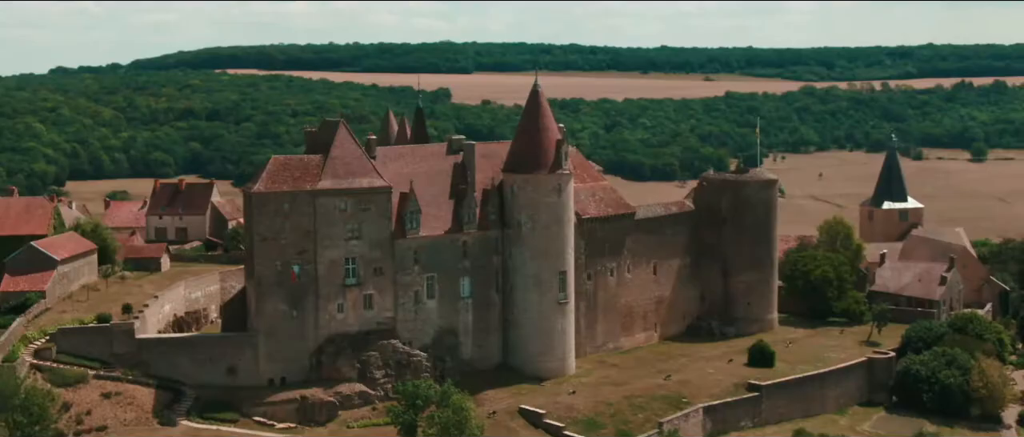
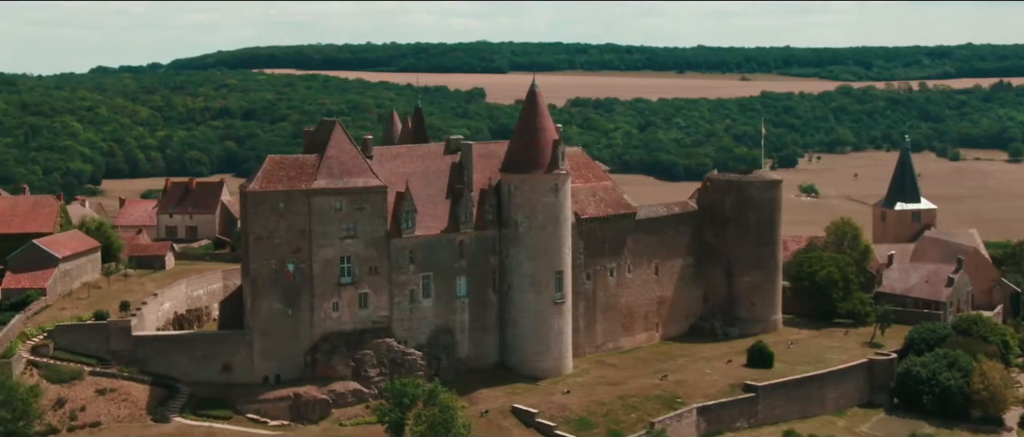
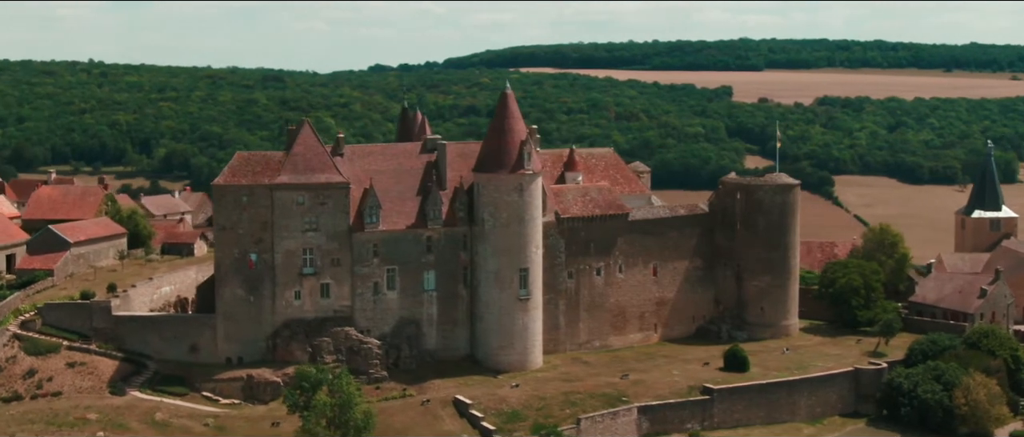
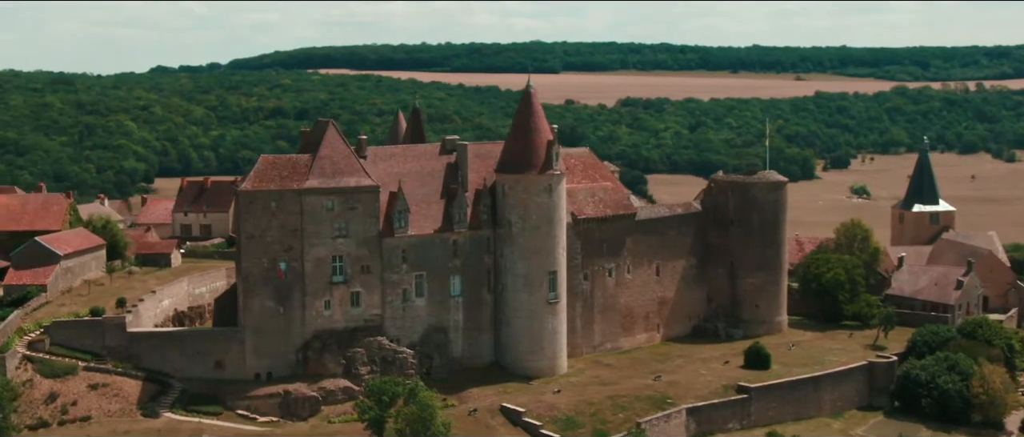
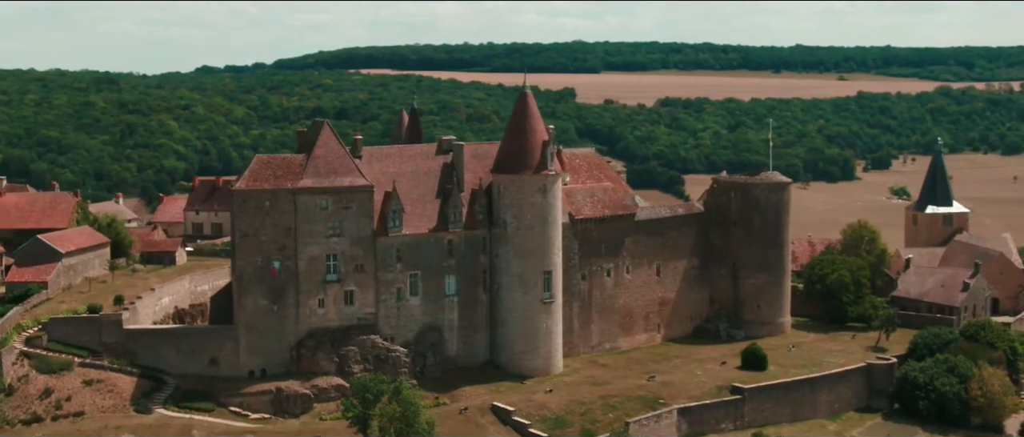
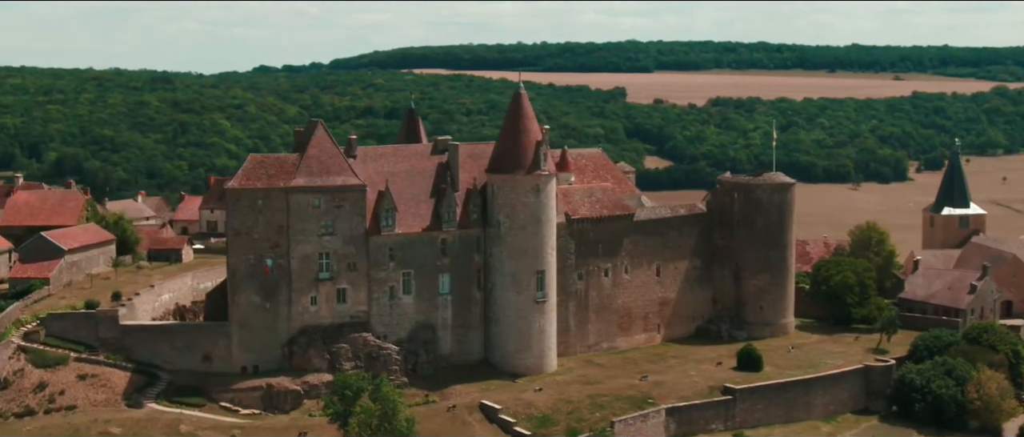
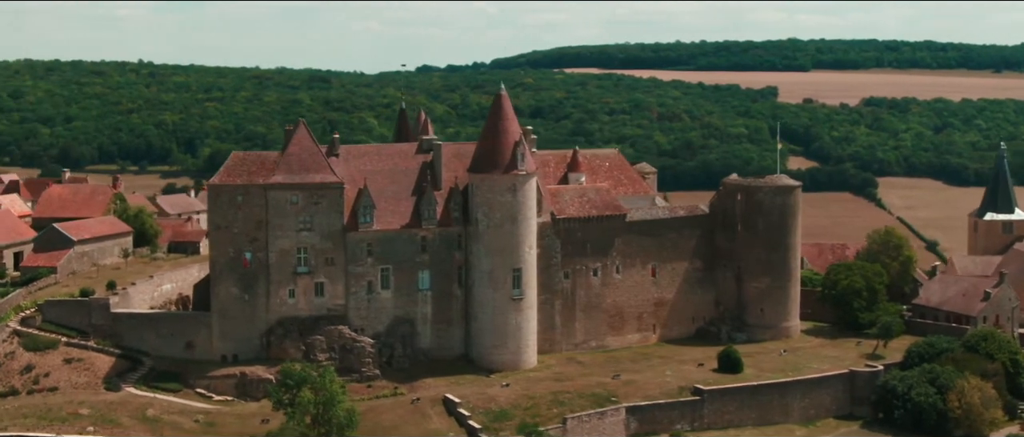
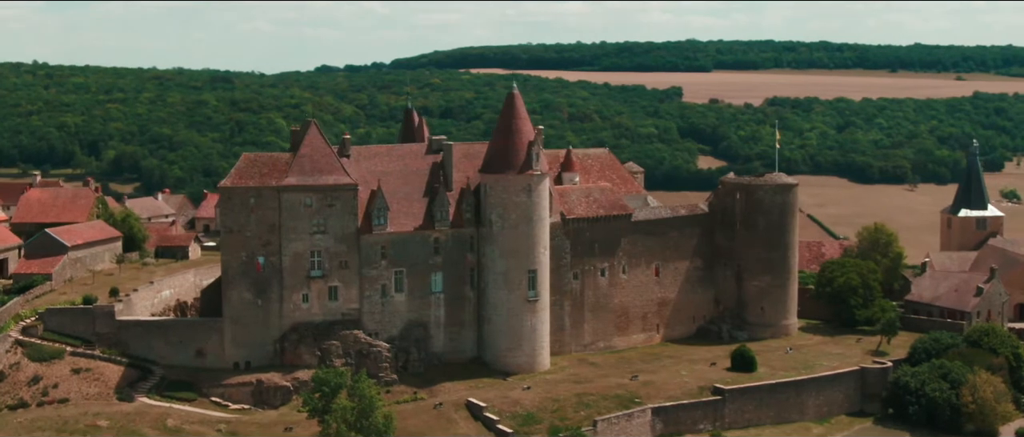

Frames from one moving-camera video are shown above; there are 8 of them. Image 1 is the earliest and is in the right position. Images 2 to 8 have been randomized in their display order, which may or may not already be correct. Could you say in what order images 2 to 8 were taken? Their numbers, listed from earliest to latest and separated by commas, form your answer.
2, 4, 5, 6, 8, 3, 7
